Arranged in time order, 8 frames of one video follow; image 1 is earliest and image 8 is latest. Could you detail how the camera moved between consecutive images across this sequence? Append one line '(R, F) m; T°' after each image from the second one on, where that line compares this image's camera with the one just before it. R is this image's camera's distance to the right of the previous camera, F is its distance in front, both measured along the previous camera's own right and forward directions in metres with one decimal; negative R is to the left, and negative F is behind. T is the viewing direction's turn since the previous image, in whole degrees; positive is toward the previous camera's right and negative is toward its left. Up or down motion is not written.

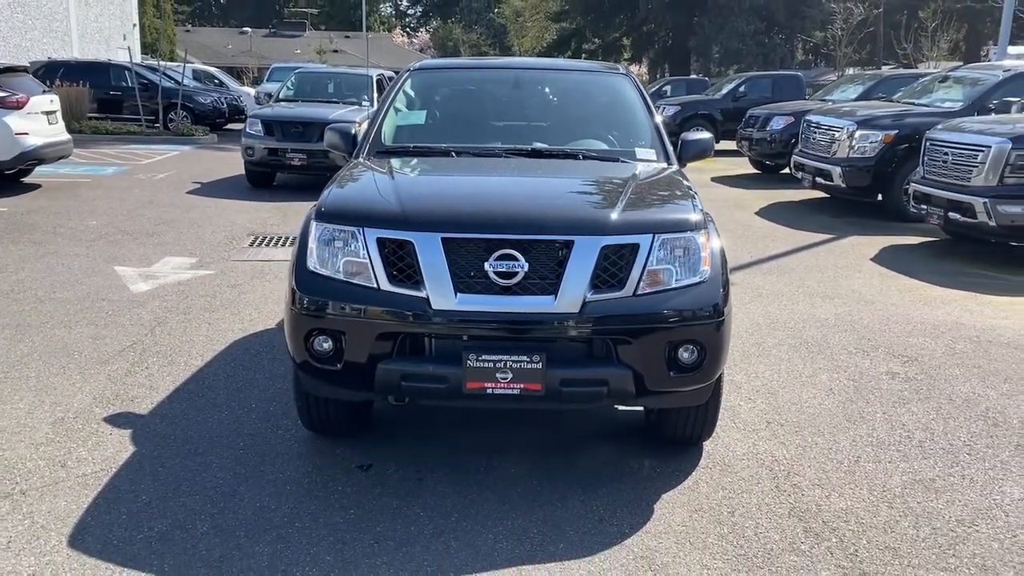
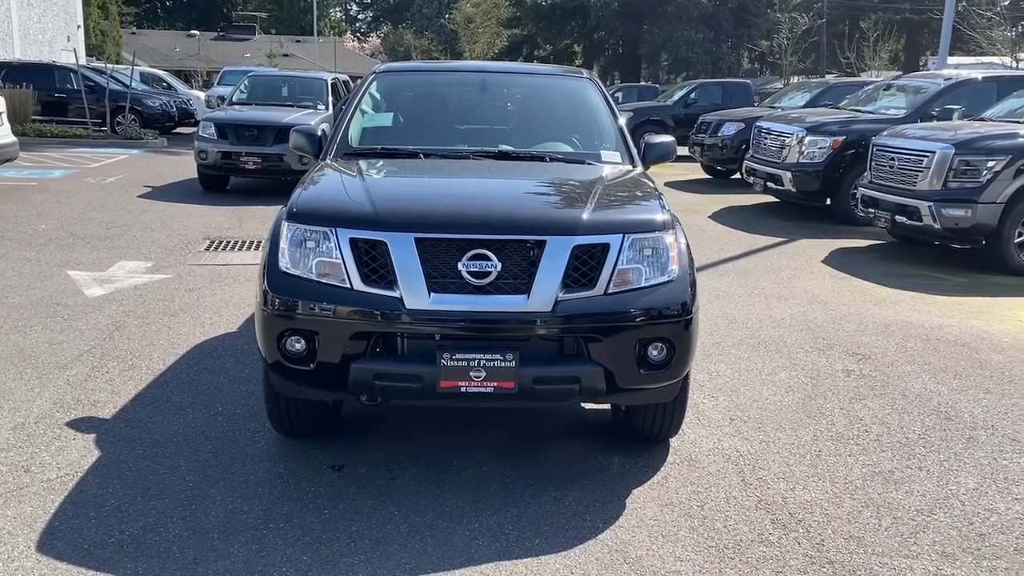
(-0.1, 0.0) m; +3°
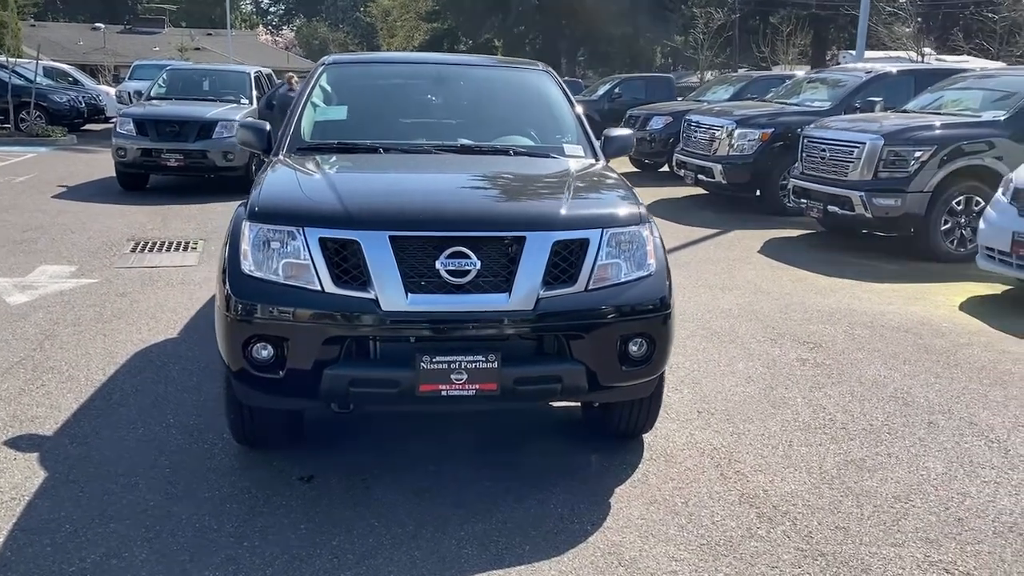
(-0.2, +0.1) m; +5°
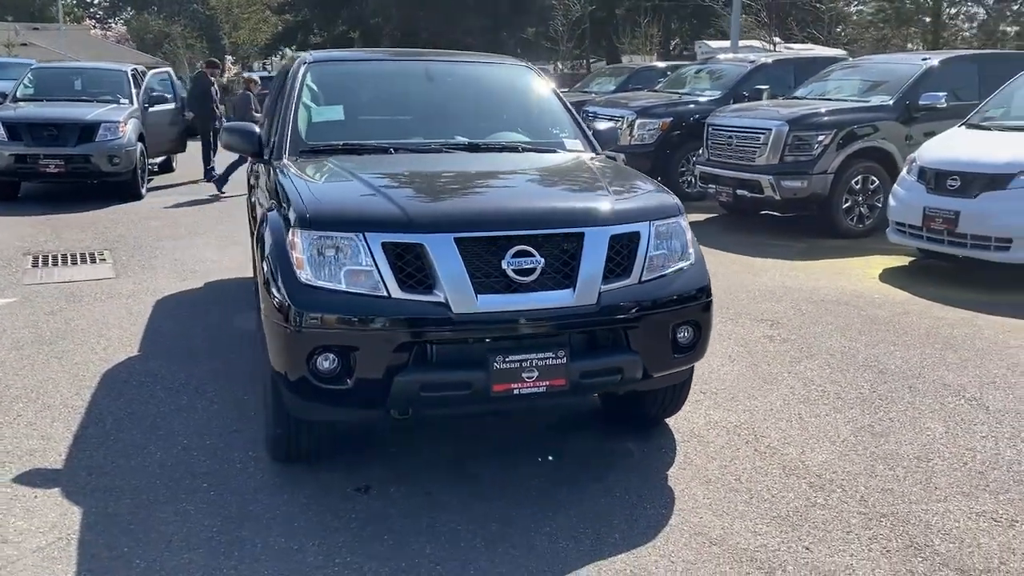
(-0.9, 0.0) m; +9°
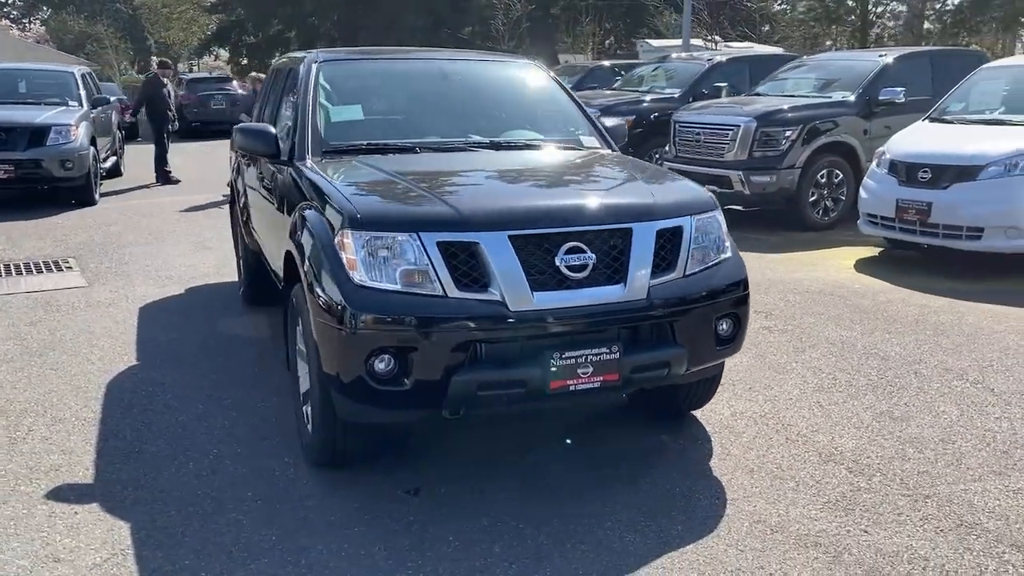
(-0.5, 0.0) m; +4°
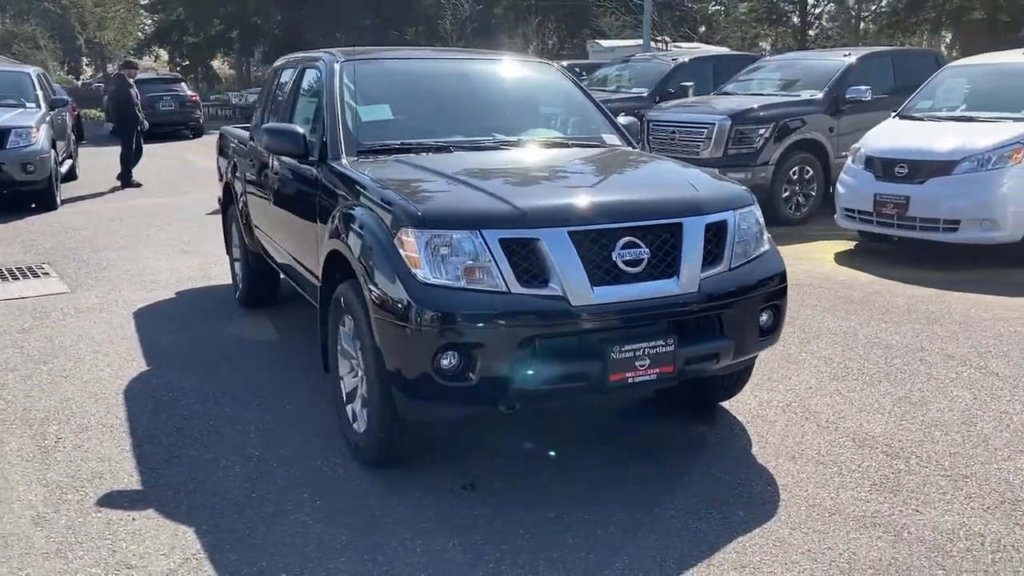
(-0.5, 0.0) m; +4°
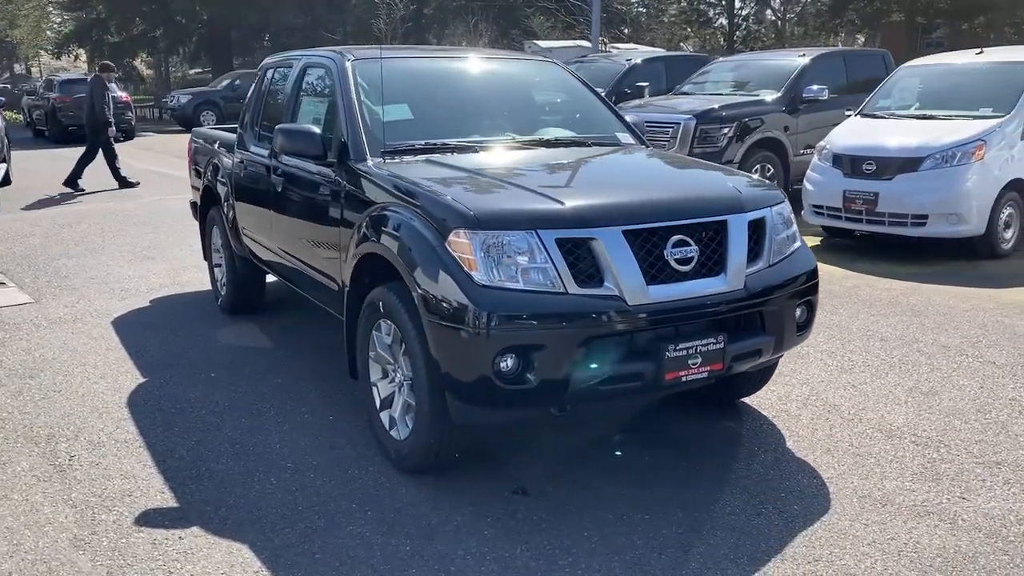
(-0.5, +0.1) m; +5°
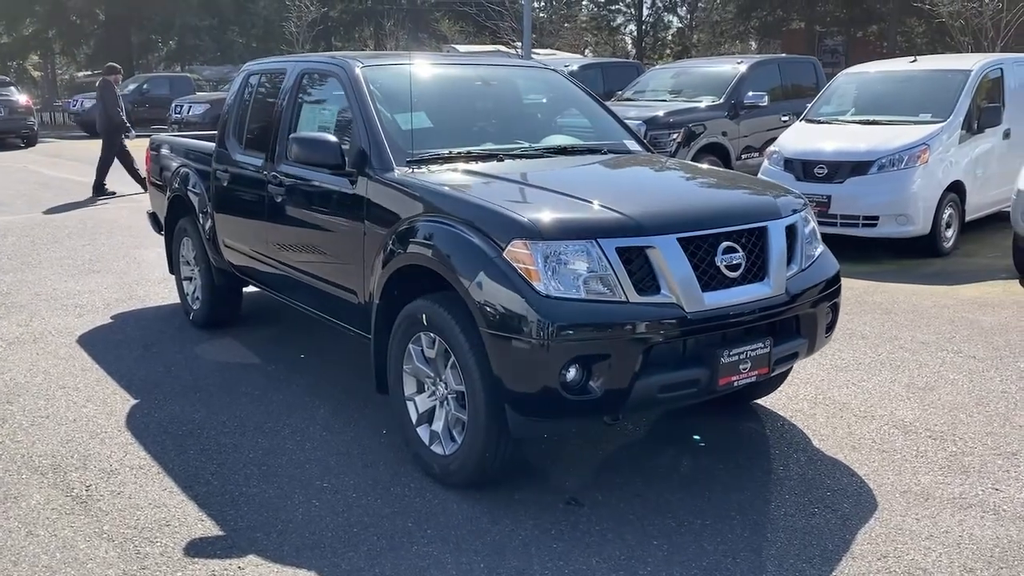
(-0.6, +0.1) m; +6°
